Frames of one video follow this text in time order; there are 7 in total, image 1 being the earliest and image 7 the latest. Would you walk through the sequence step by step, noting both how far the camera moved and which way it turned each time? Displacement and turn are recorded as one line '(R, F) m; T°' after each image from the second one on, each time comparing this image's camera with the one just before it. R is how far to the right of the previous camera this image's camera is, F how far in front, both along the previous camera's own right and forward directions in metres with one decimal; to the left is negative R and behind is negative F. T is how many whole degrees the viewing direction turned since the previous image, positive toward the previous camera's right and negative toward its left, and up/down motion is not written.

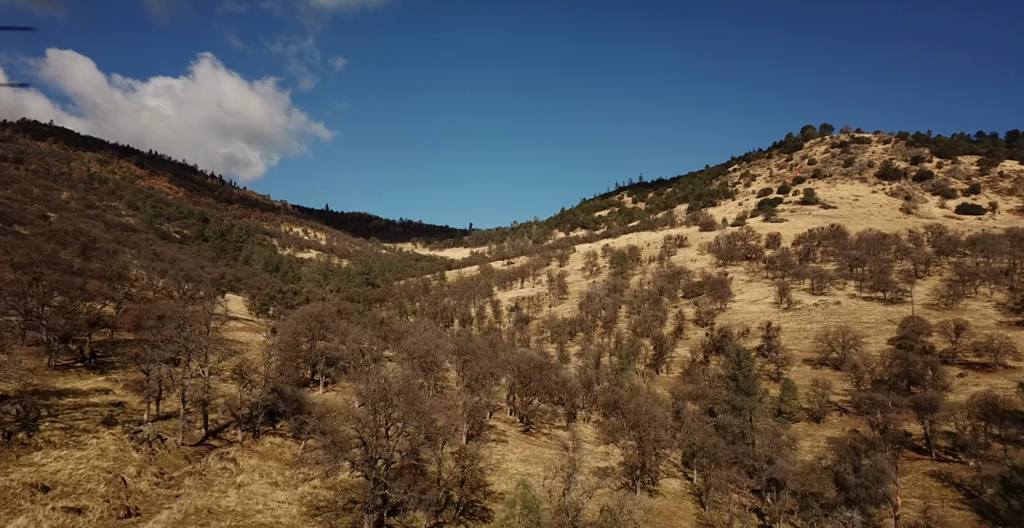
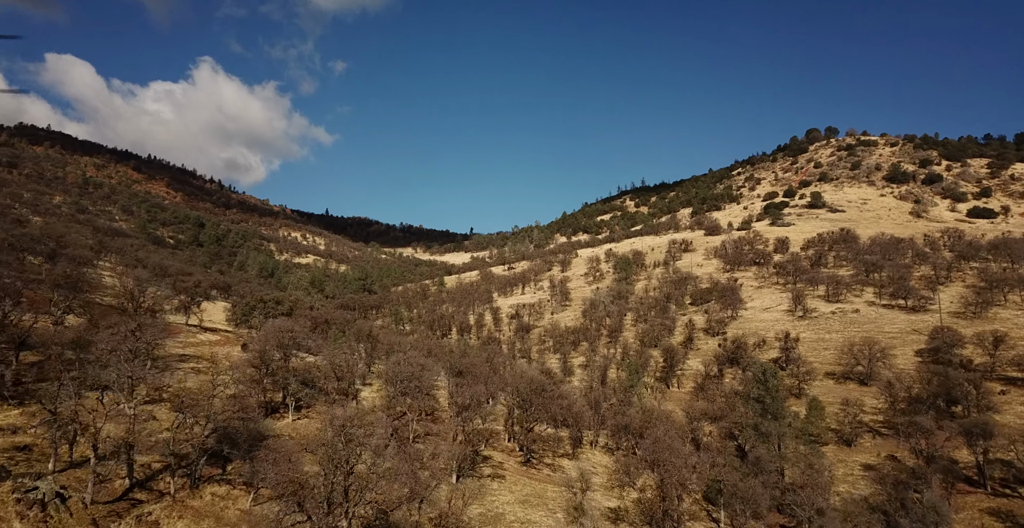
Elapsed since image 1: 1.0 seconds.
(+0.2, +6.0) m; 0°
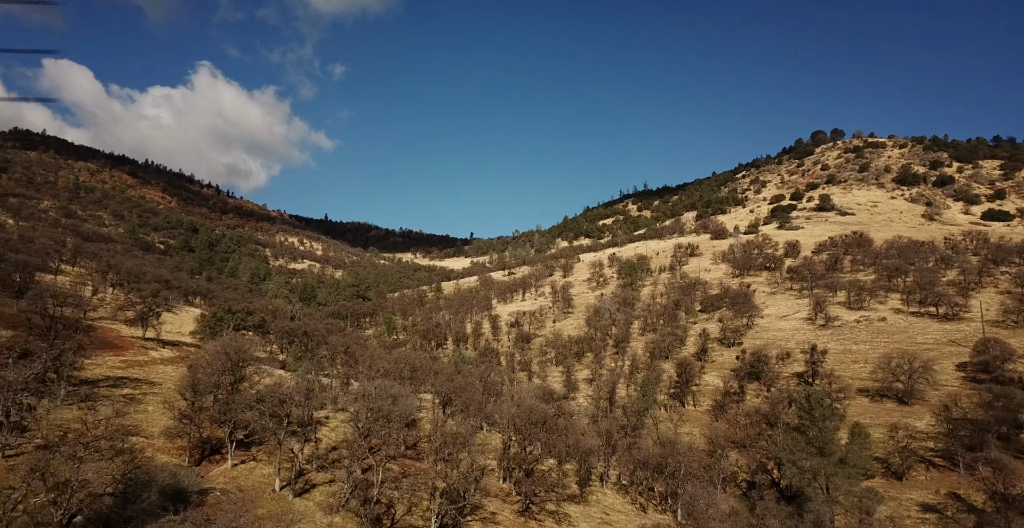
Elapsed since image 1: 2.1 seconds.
(+0.3, +7.9) m; 0°
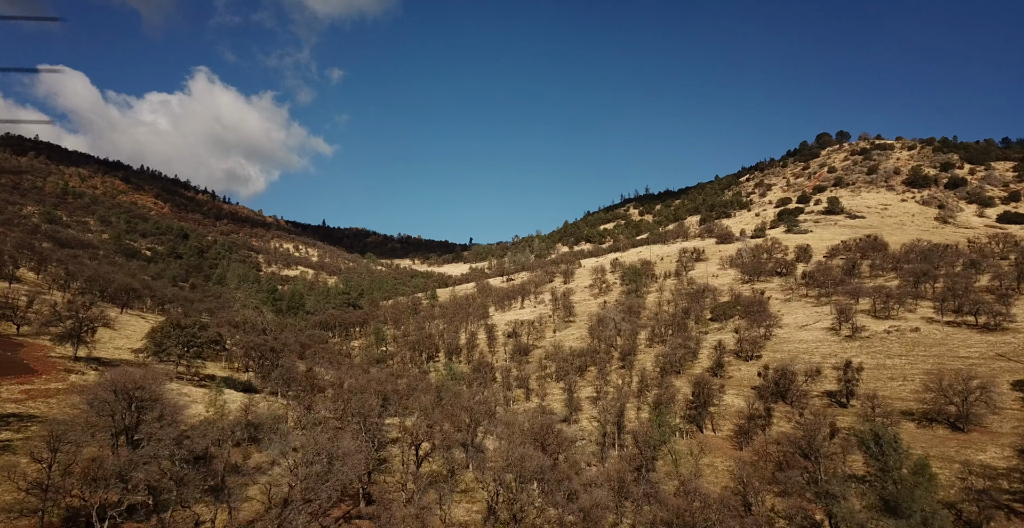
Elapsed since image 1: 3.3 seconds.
(+0.6, +8.9) m; 0°
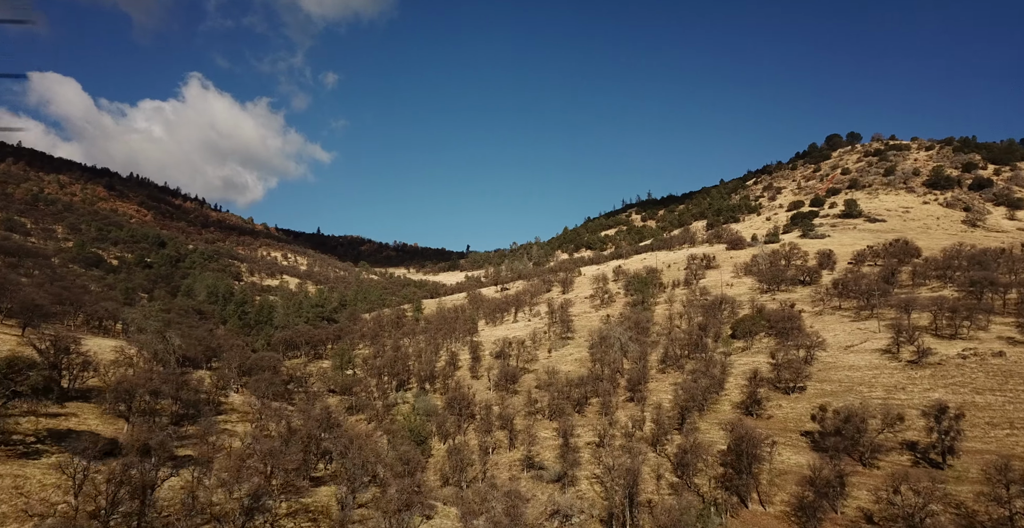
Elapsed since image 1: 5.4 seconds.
(+2.1, +18.1) m; 0°
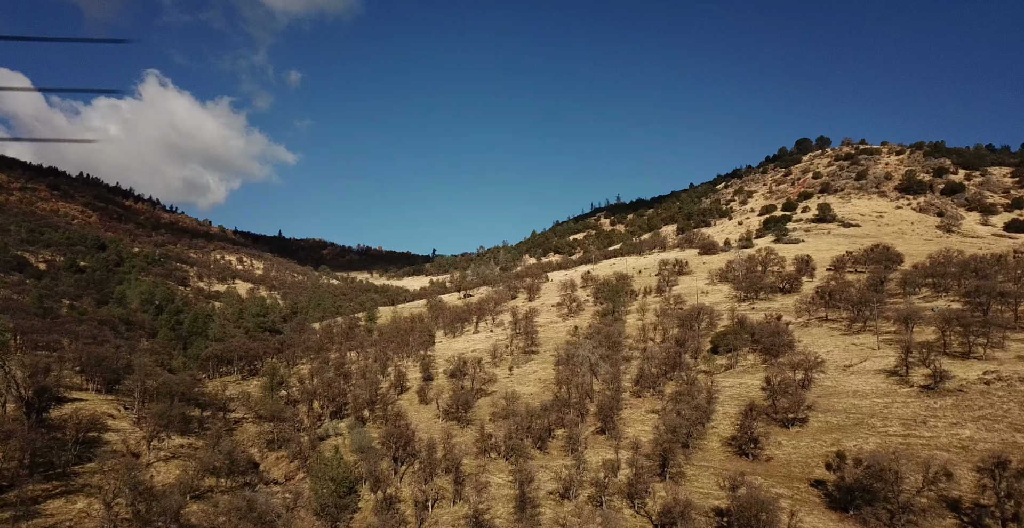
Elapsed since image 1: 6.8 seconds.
(+1.8, +12.2) m; +3°
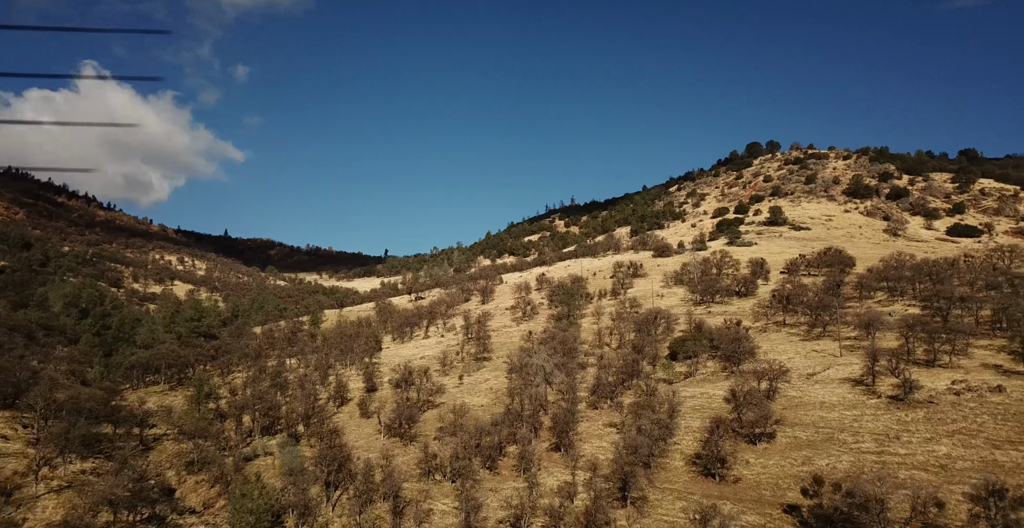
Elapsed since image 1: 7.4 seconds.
(+0.5, +5.4) m; +4°
